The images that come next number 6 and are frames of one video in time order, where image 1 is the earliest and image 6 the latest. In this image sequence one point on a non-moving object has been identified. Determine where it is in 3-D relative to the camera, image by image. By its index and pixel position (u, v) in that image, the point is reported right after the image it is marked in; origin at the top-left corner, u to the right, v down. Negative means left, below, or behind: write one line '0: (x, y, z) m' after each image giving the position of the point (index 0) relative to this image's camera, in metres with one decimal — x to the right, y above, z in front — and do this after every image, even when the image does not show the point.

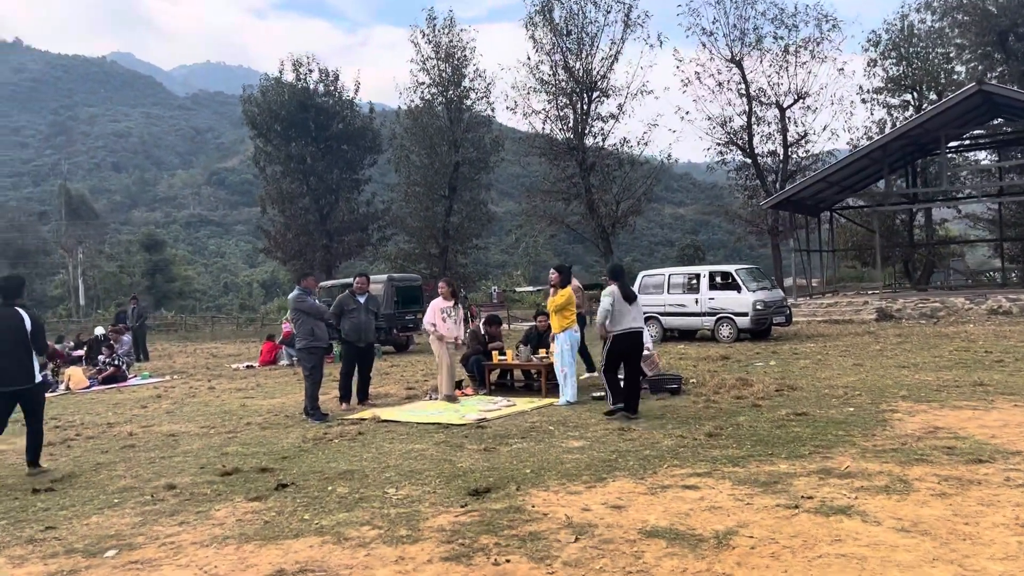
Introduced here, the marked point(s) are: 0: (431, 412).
0: (-0.8, -1.2, +8.5) m
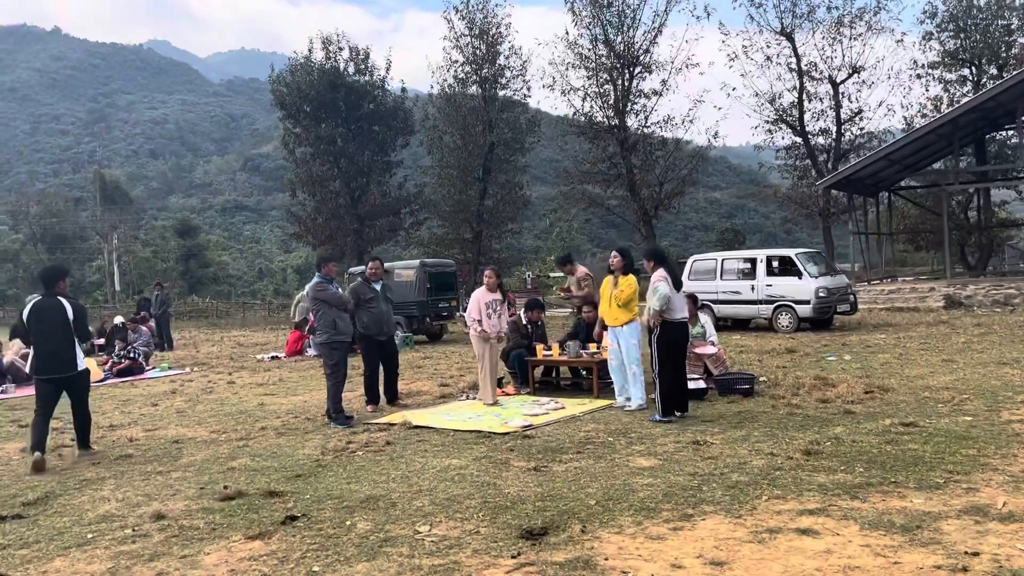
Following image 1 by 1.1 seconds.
0: (-0.4, -1.1, +7.5) m
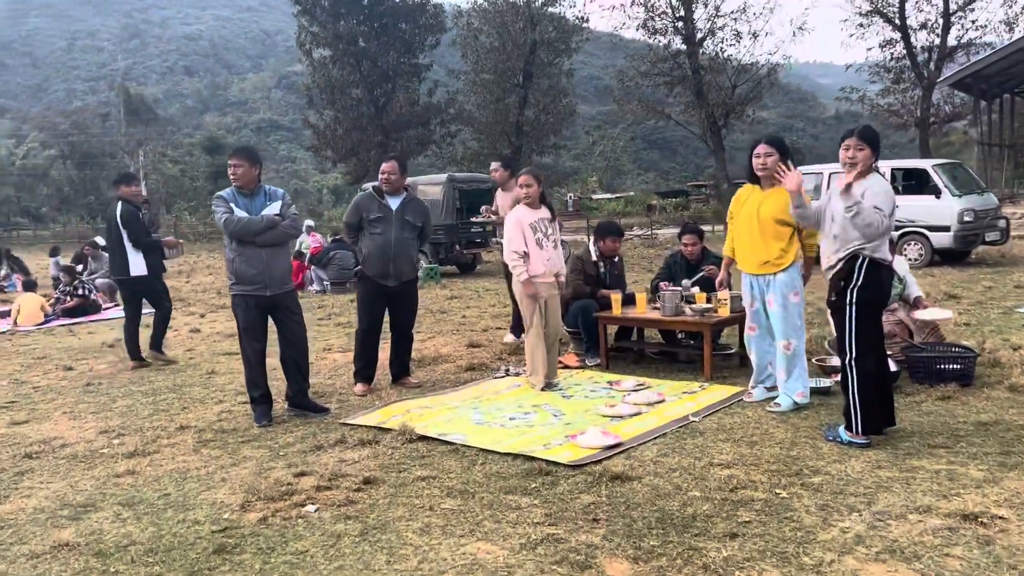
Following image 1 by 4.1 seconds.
0: (0.0, -0.7, +4.6) m
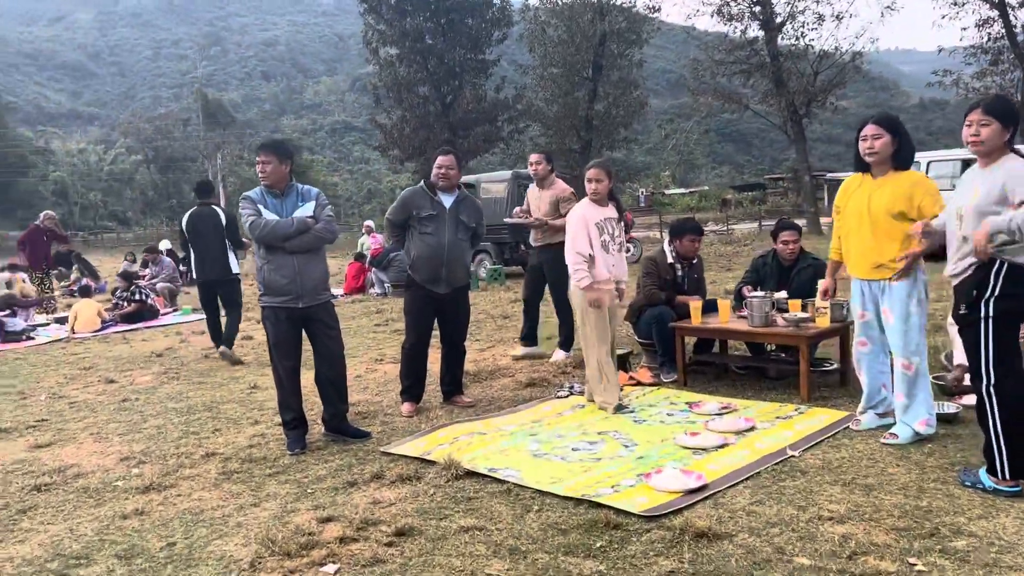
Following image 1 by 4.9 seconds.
0: (+0.3, -0.7, +4.0) m
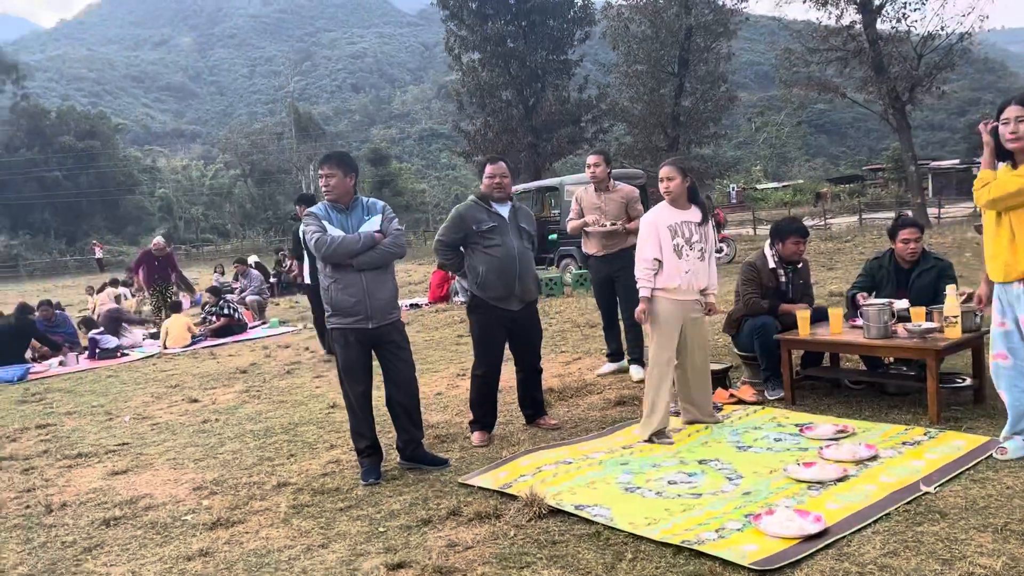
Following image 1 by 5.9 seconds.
0: (+0.7, -0.8, +3.6) m
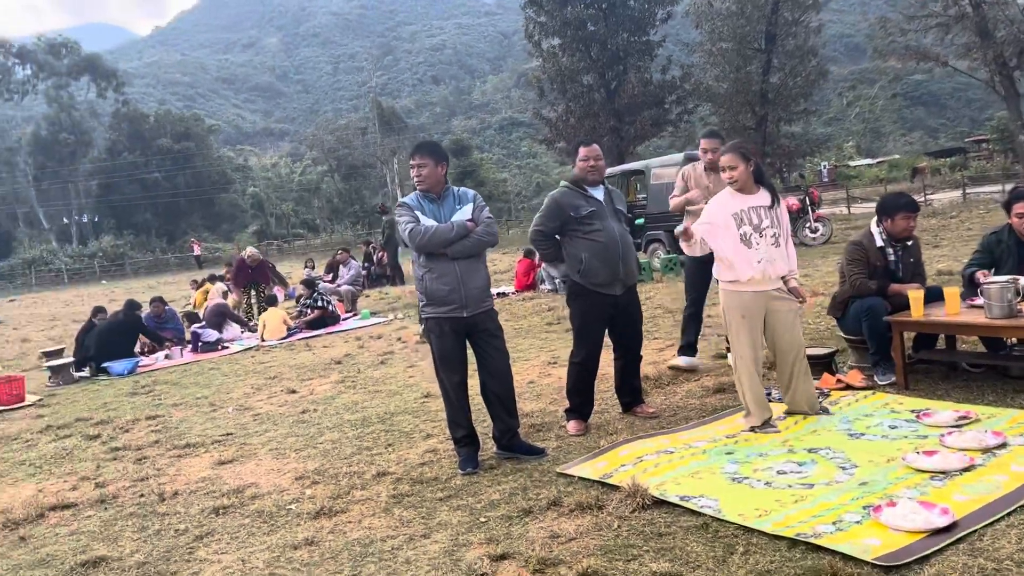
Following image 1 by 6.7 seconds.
0: (+1.1, -0.7, +3.4) m
